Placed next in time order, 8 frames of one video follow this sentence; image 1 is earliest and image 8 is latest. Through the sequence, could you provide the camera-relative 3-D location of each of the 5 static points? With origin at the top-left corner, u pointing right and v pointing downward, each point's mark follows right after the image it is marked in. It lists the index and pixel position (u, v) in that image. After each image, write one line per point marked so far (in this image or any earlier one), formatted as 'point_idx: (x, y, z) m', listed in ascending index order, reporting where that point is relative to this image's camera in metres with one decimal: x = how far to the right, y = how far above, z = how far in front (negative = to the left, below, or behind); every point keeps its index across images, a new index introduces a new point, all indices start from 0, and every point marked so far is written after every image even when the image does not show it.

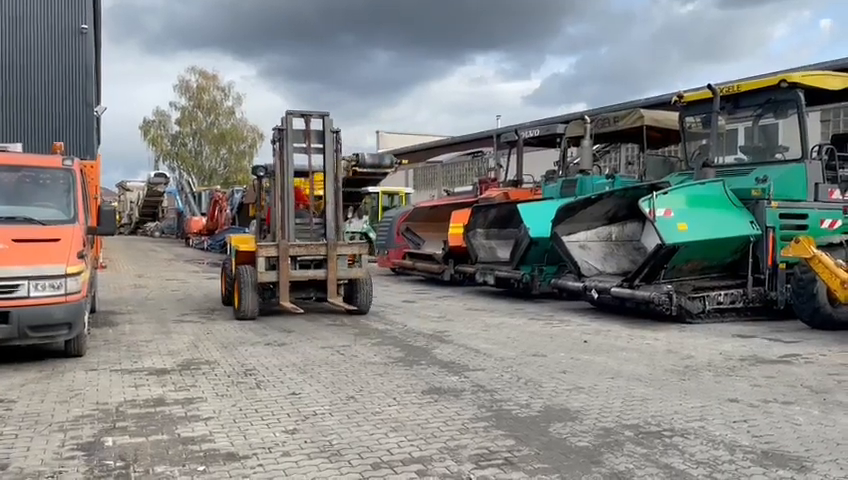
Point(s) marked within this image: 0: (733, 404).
0: (+2.5, -1.3, +5.8) m
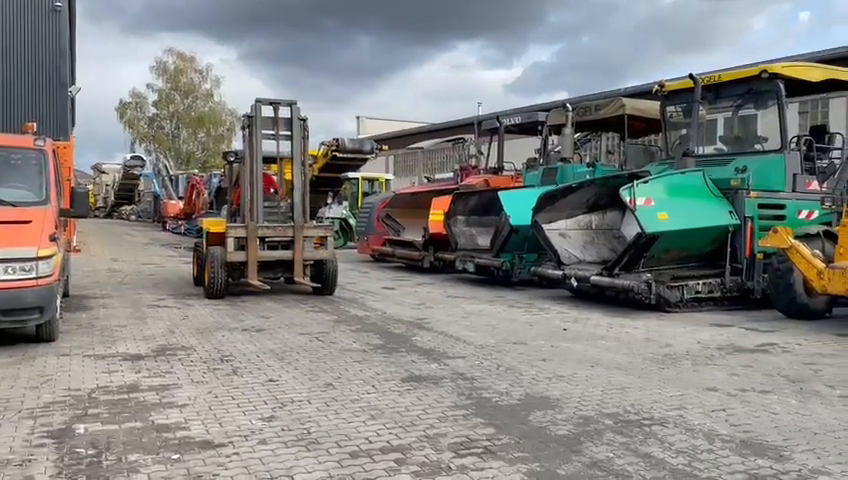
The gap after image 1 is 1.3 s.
0: (+2.3, -1.2, +5.8) m
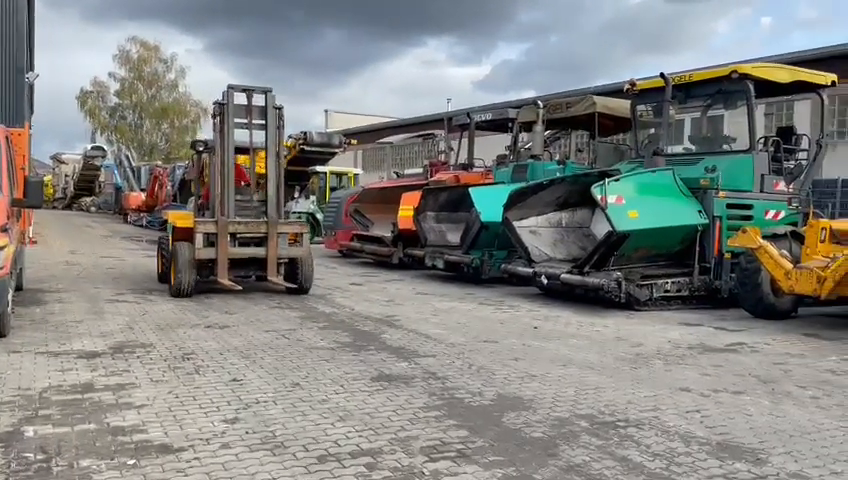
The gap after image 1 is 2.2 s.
0: (+2.1, -1.2, +5.8) m
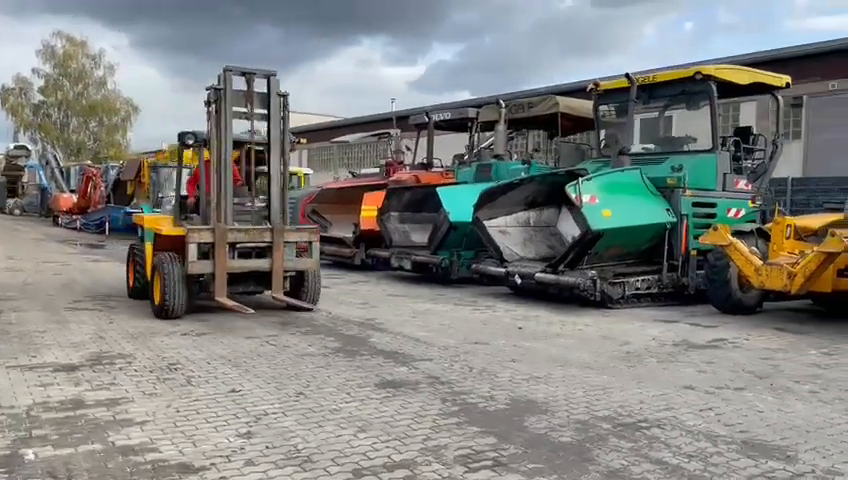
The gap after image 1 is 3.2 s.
0: (+2.1, -1.2, +5.8) m
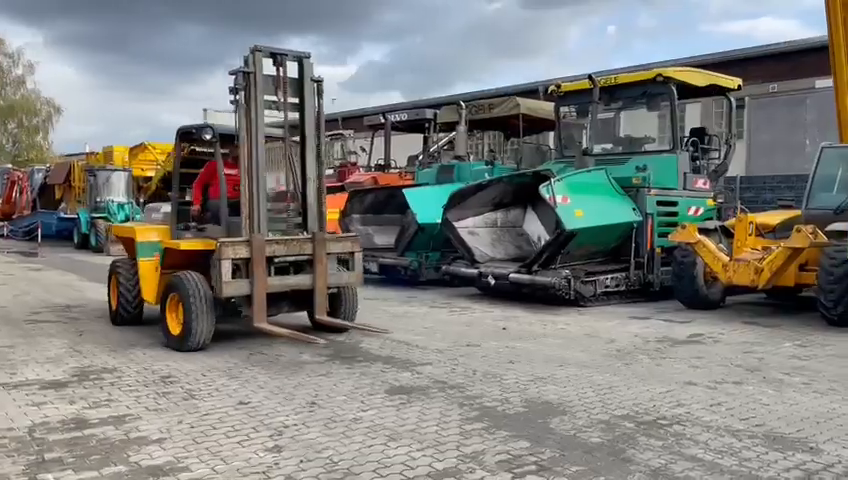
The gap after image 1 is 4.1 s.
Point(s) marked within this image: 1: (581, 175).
0: (+2.2, -1.2, +5.9) m
1: (+2.4, +1.0, +11.1) m
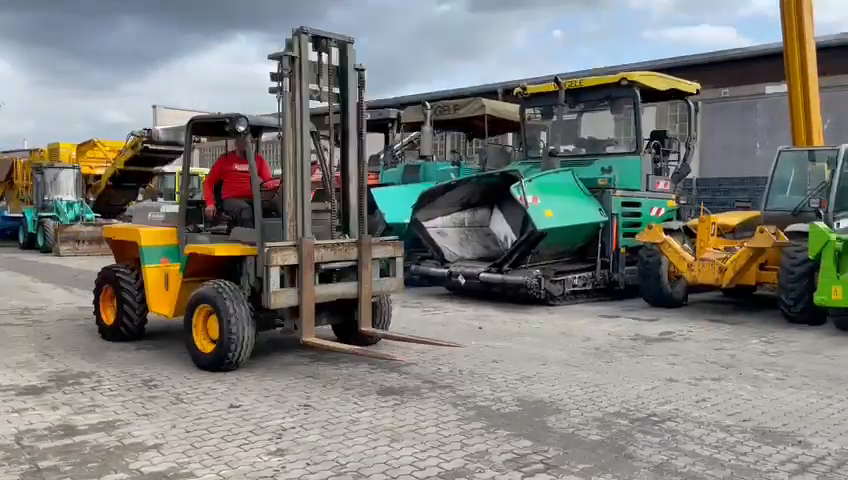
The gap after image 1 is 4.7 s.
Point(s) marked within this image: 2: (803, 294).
0: (+2.1, -1.2, +6.1) m
1: (+2.0, +1.0, +11.2) m
2: (+4.8, -0.7, +9.2) m
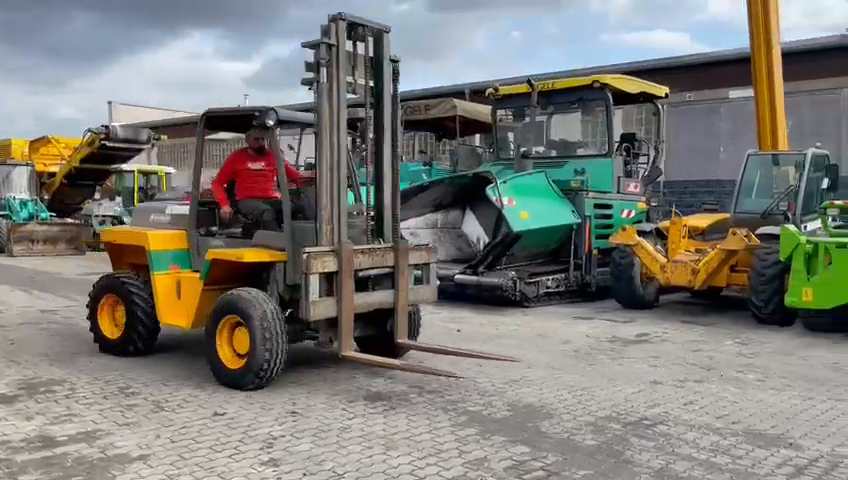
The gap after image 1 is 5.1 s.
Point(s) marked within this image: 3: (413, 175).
0: (+2.0, -1.2, +6.1) m
1: (+1.6, +1.0, +11.3) m
2: (+4.5, -0.7, +9.3) m
3: (-0.2, +1.3, +13.9) m
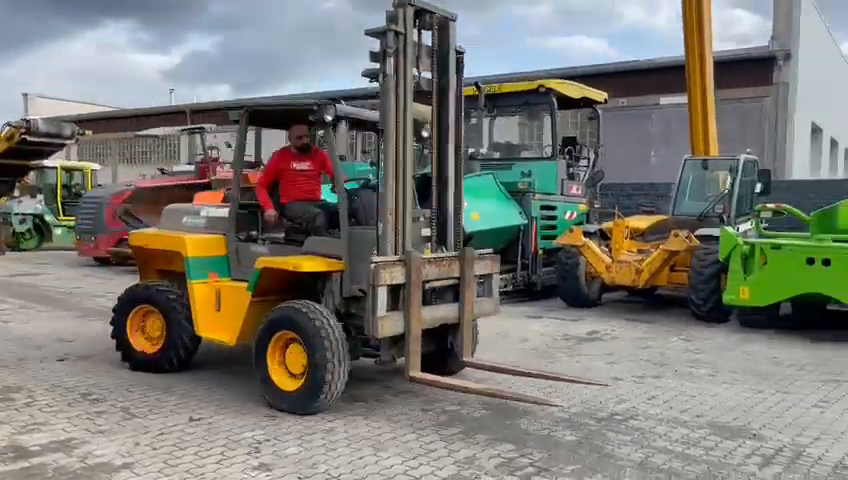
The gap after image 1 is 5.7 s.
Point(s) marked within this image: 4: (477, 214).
0: (+1.7, -1.2, +6.3) m
1: (+0.8, +1.0, +11.4) m
2: (+3.9, -0.7, +9.8) m
3: (-1.2, +1.3, +13.9) m
4: (+0.8, +0.4, +10.9) m
